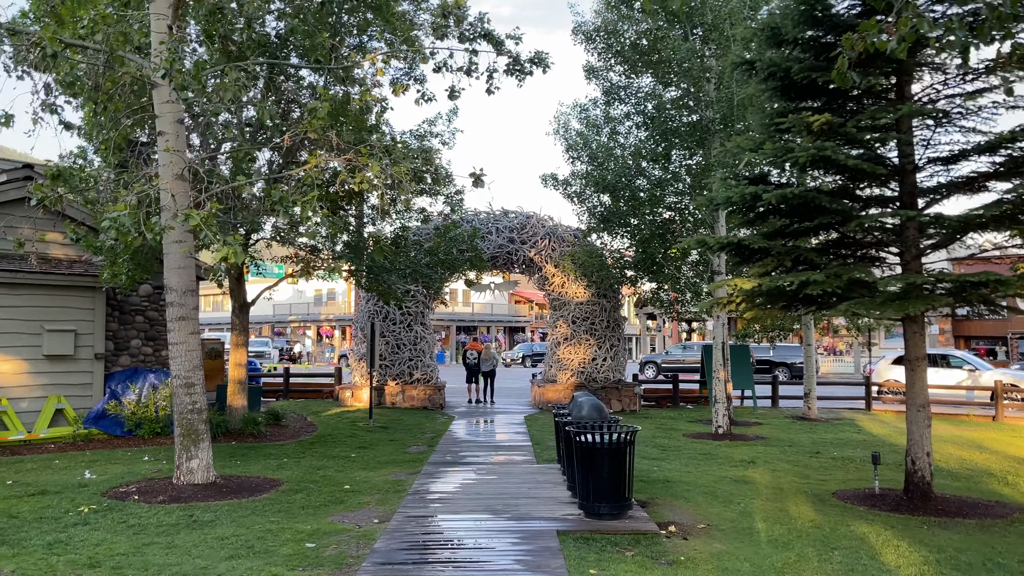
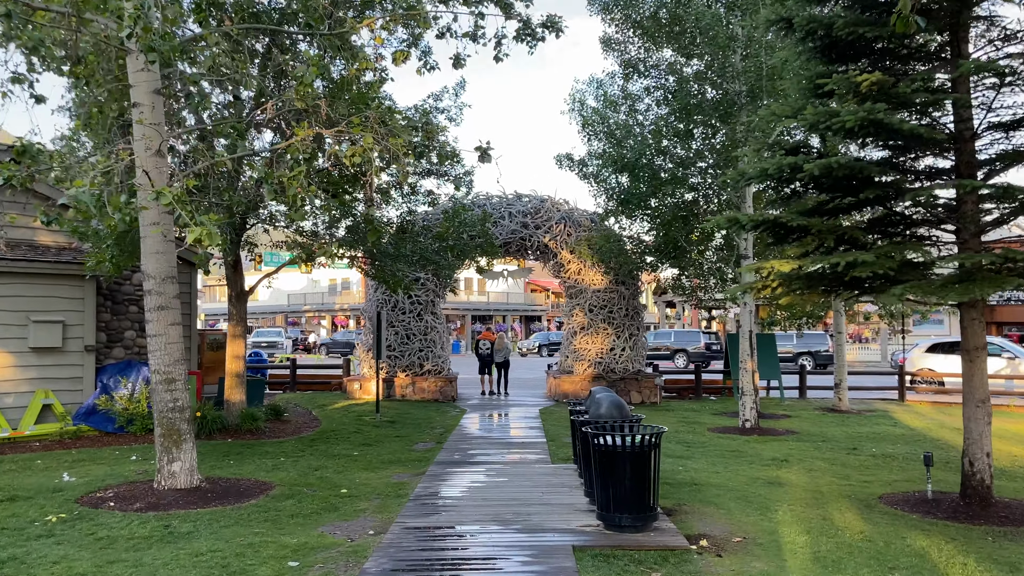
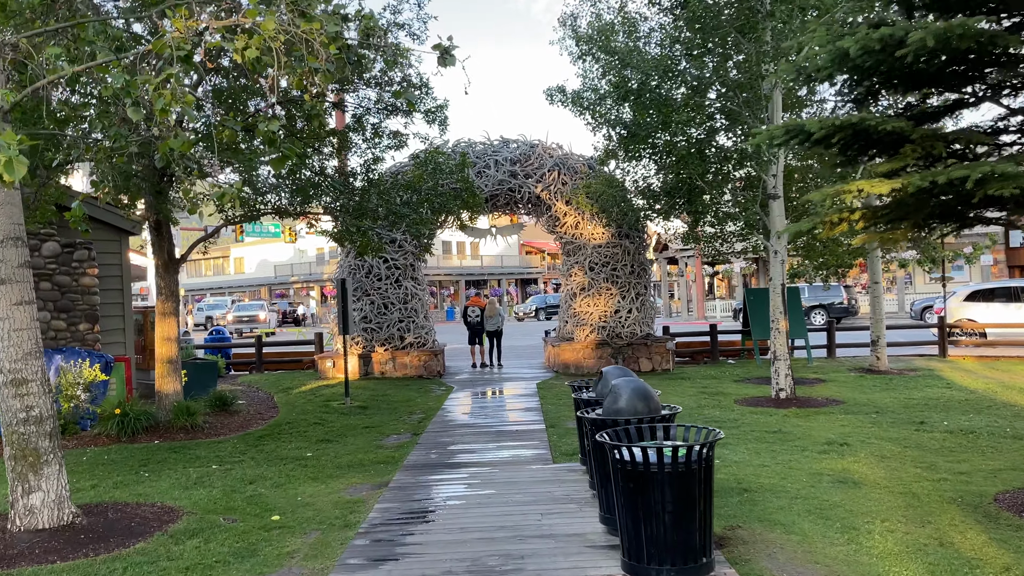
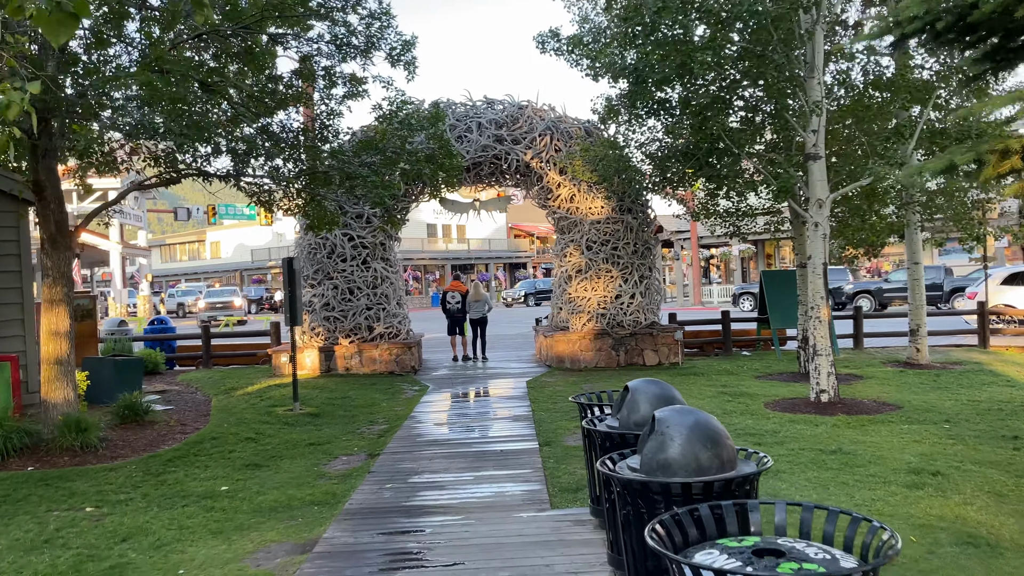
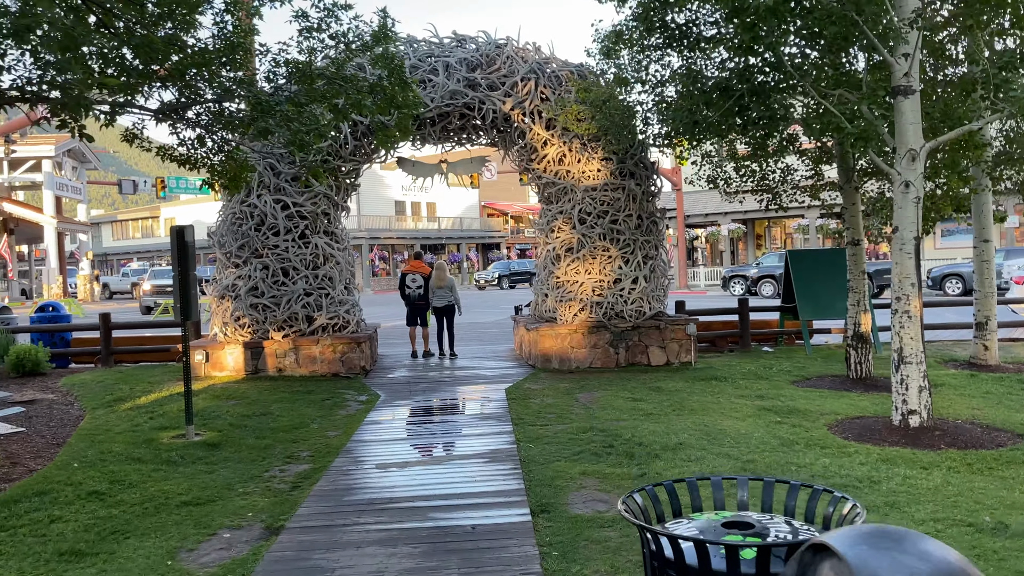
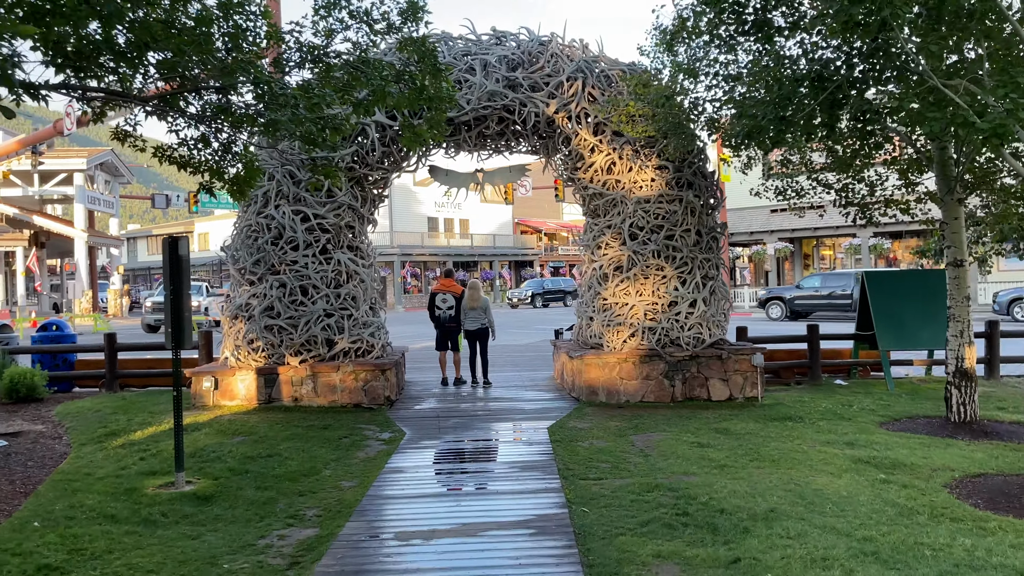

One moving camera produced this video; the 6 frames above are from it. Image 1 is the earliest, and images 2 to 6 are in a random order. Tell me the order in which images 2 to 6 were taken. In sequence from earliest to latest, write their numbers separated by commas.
2, 3, 4, 5, 6
